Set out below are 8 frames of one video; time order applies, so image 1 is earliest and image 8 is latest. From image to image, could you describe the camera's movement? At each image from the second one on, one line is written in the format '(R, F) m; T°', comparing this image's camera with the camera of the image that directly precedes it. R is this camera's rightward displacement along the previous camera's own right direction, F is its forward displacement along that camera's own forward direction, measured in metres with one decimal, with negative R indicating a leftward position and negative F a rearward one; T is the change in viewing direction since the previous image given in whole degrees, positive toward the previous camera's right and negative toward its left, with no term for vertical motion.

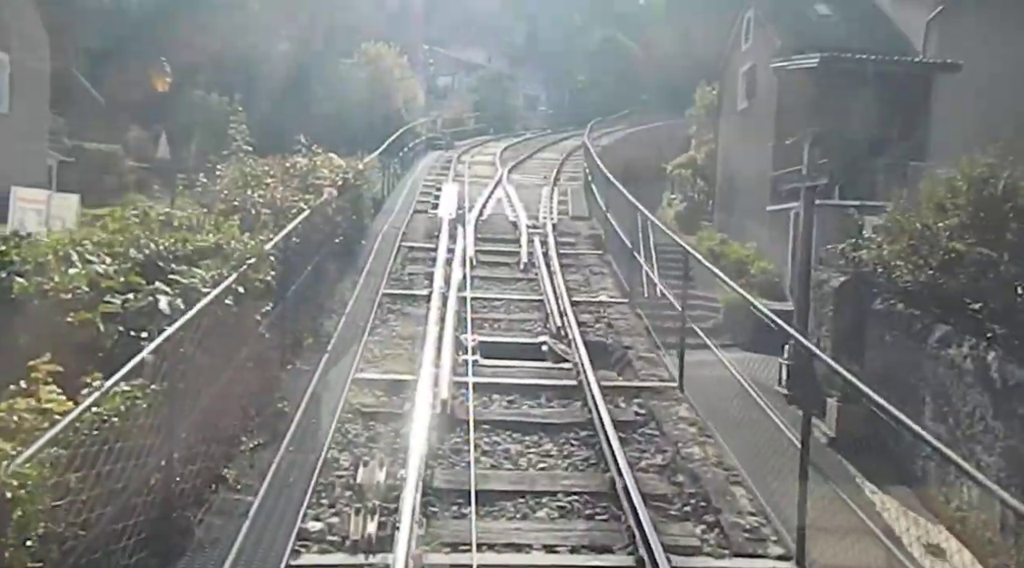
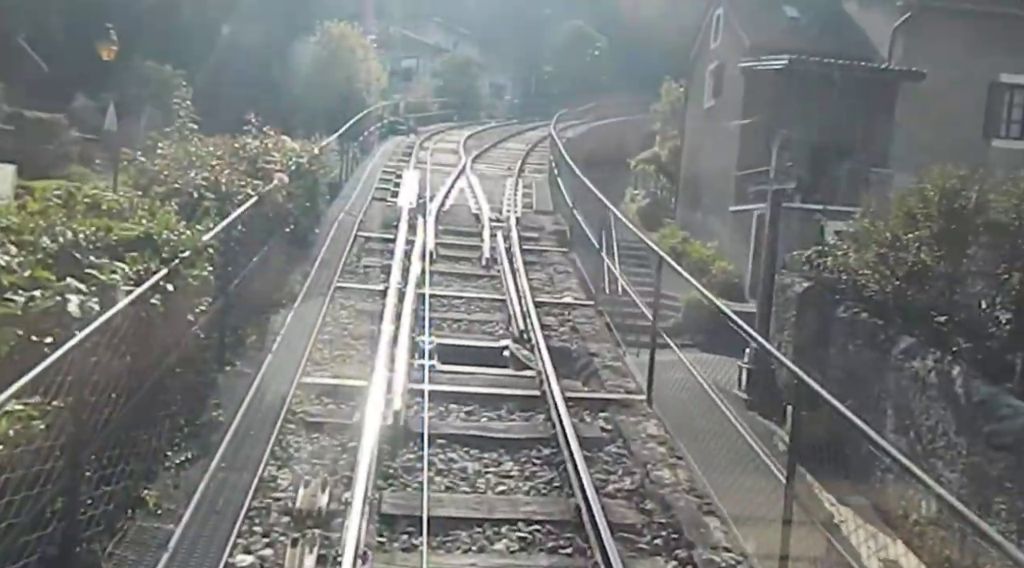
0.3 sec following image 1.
(0.0, +0.5) m; +3°
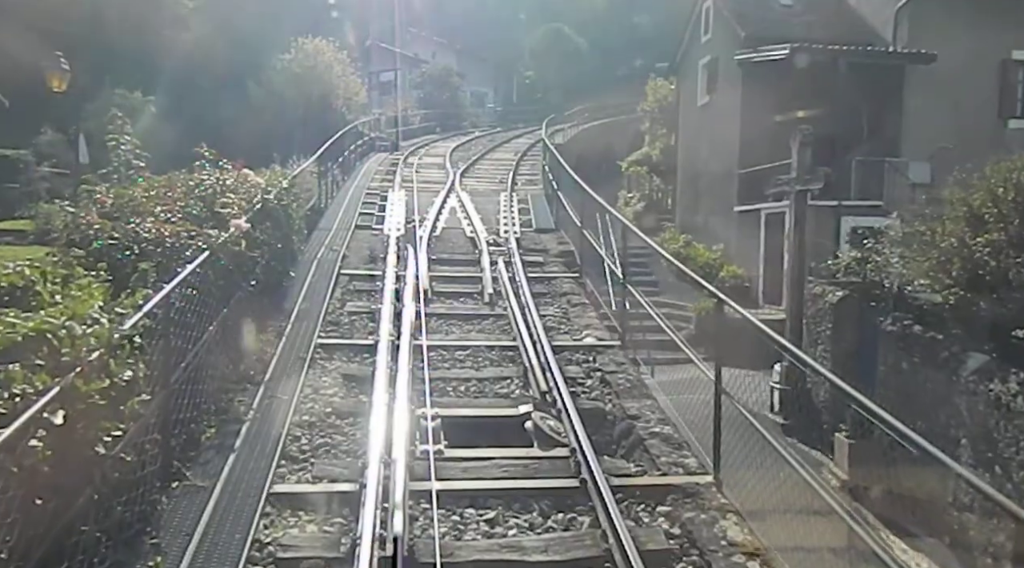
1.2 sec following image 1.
(-0.2, +1.4) m; +1°
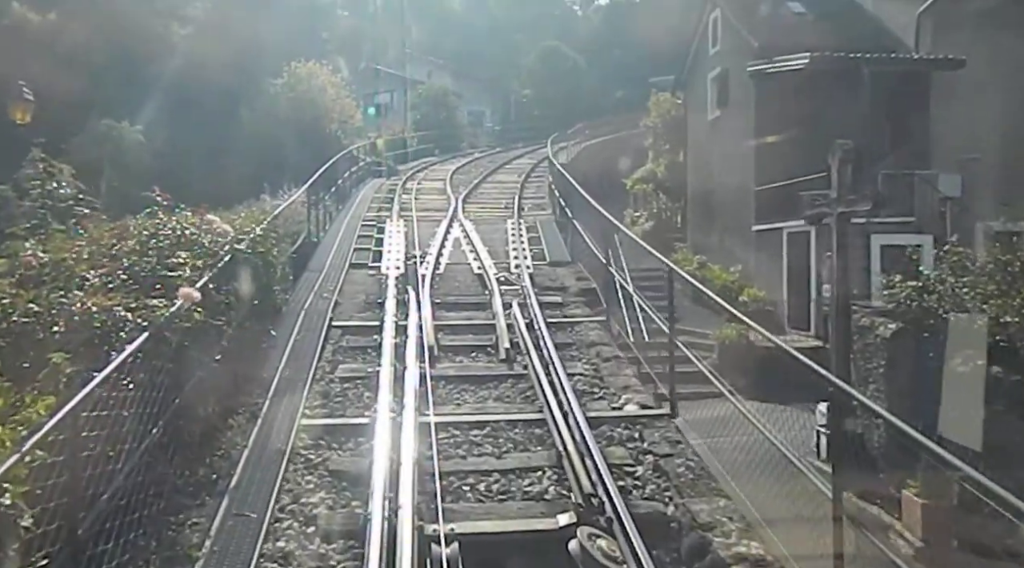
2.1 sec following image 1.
(-0.2, +1.4) m; 0°
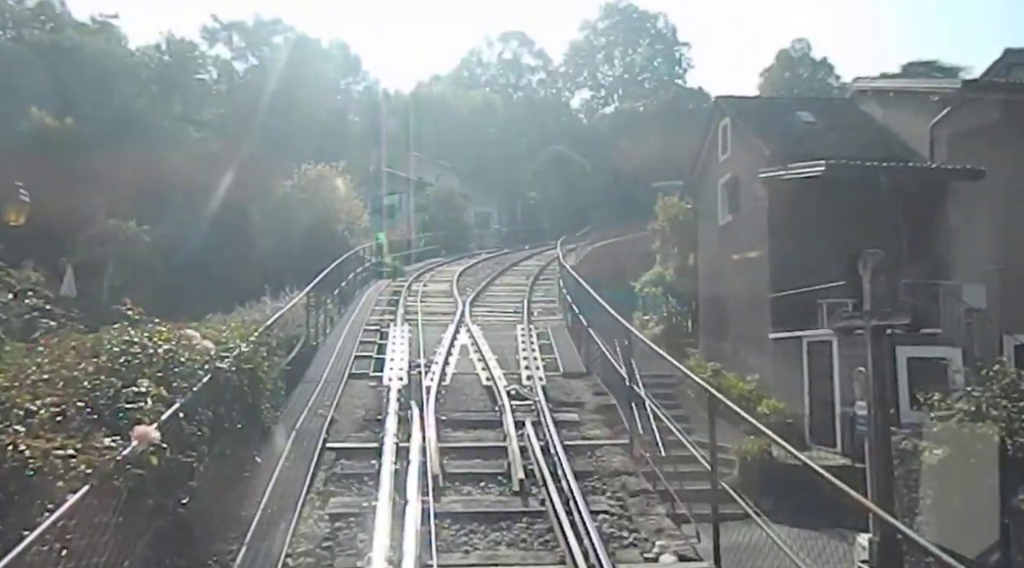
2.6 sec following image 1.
(-0.1, +0.8) m; 0°
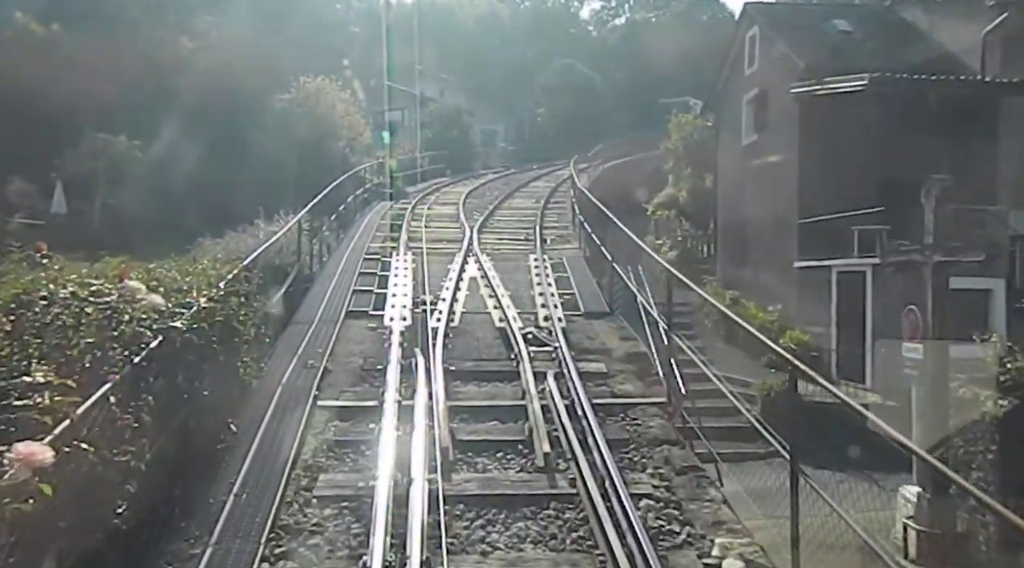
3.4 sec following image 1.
(-0.1, +1.3) m; 0°
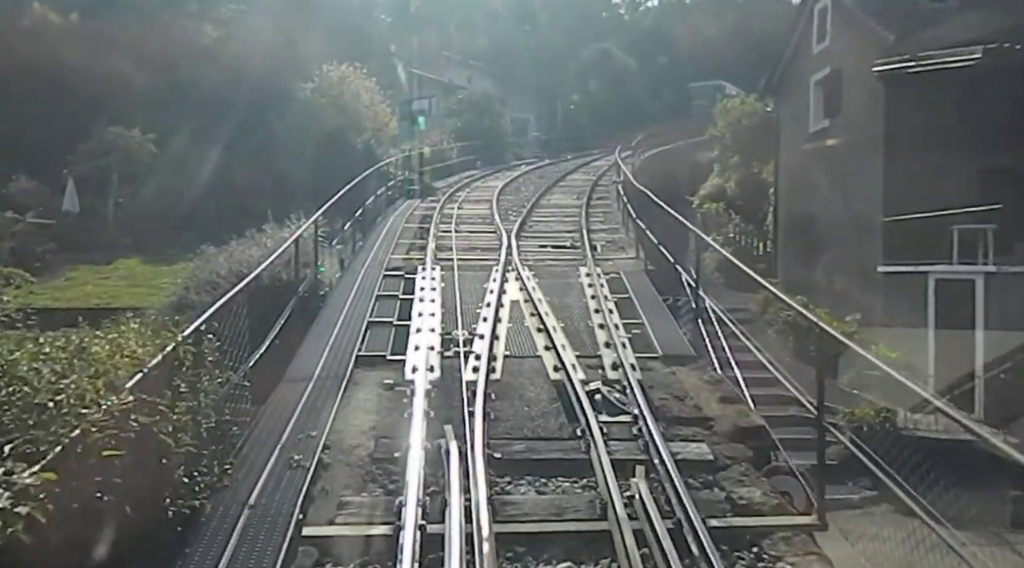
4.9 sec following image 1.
(-0.3, +2.5) m; -2°
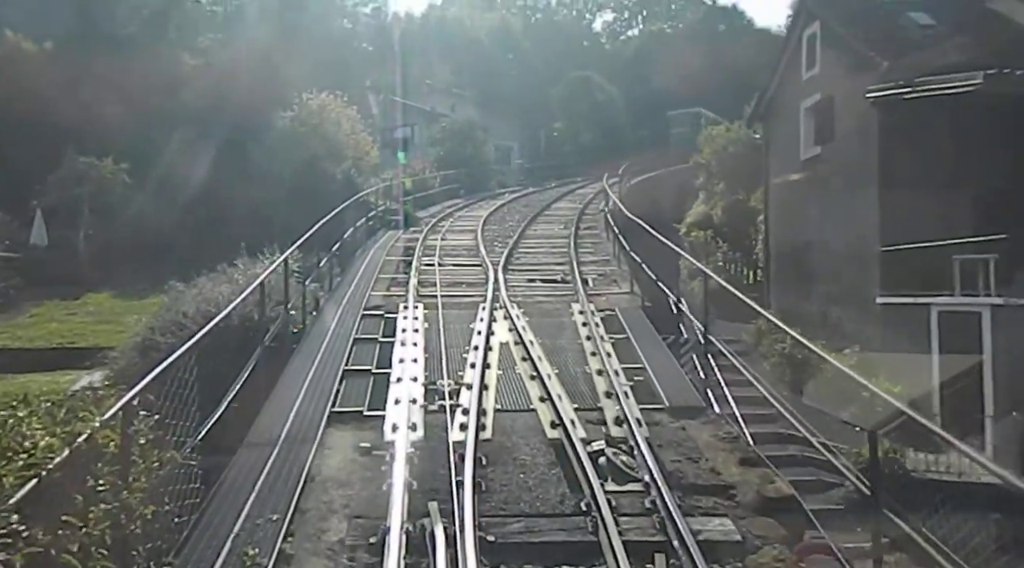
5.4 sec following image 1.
(-0.1, +0.8) m; +1°
